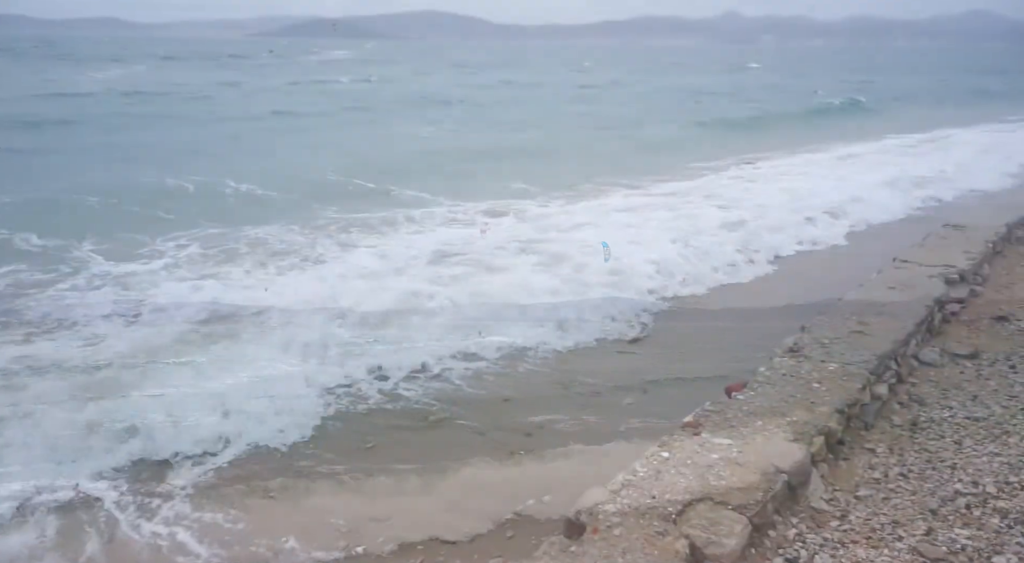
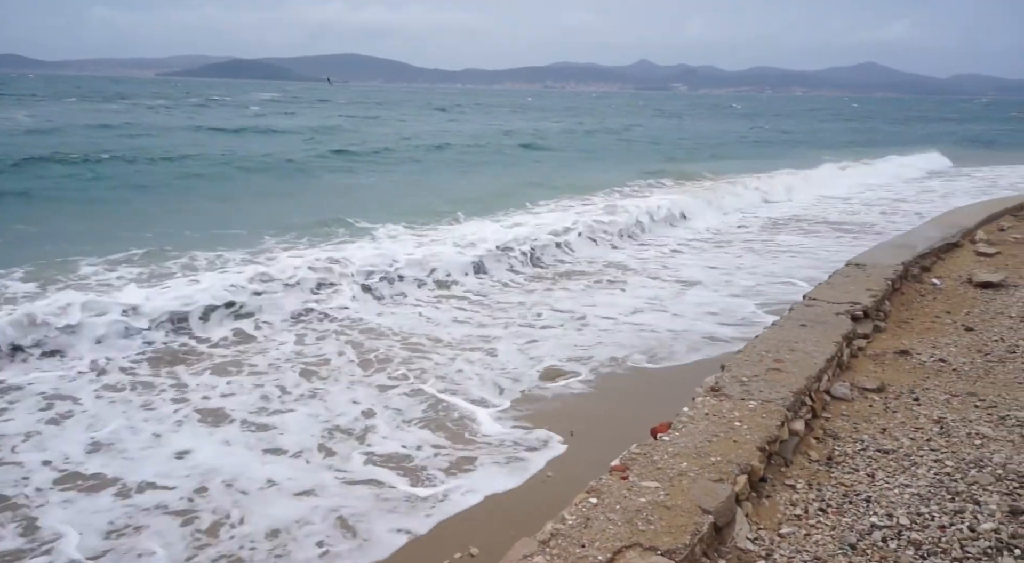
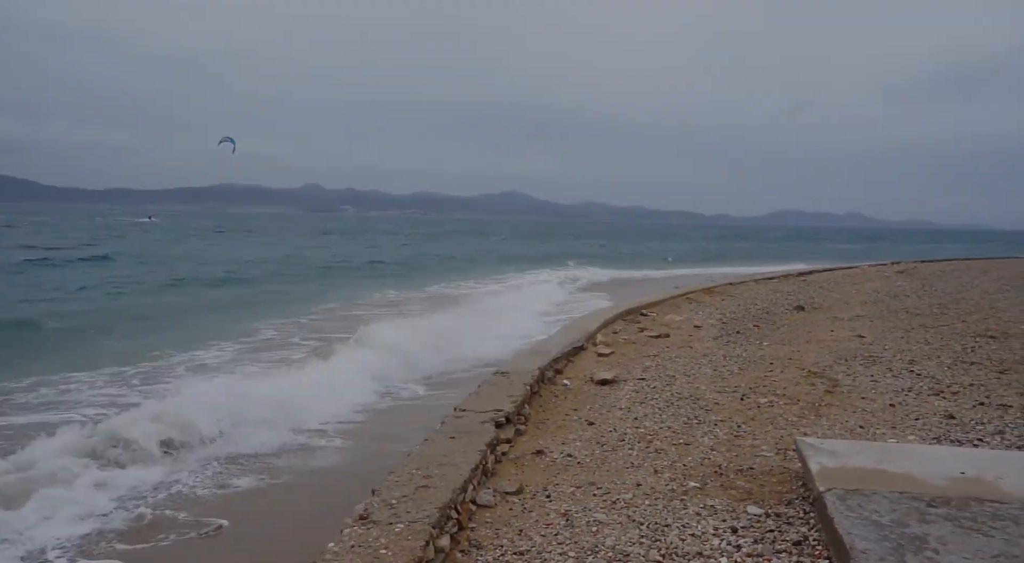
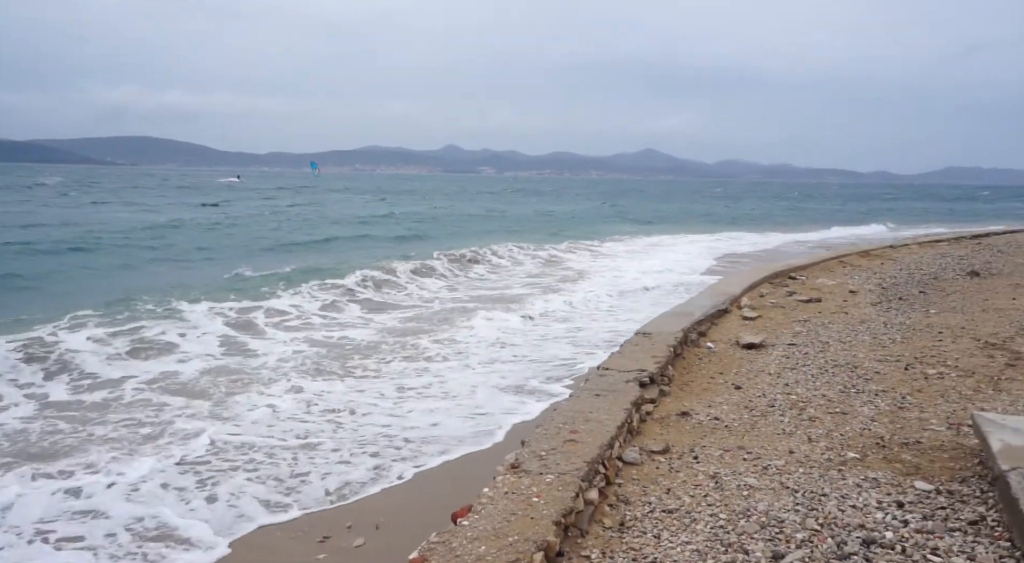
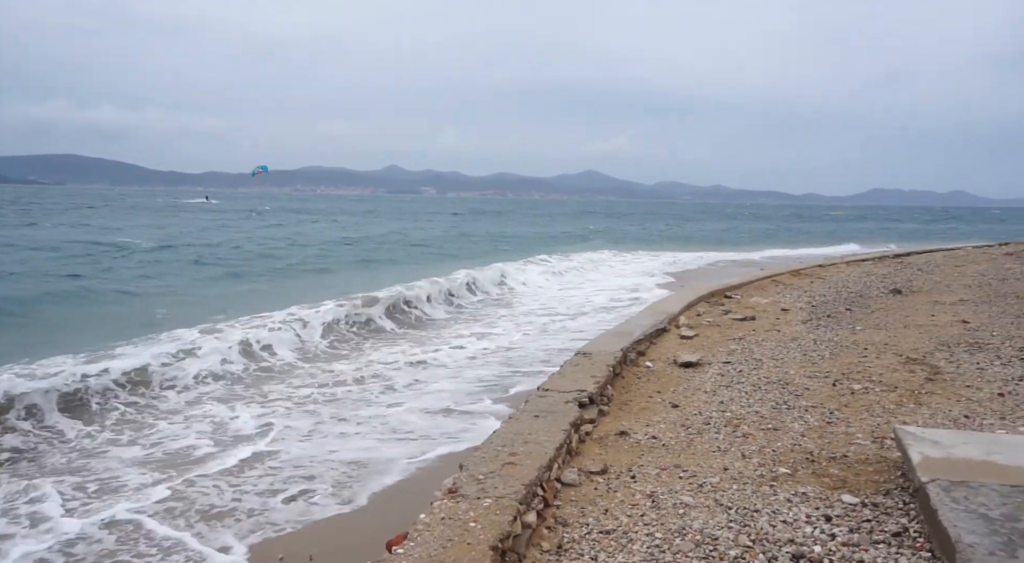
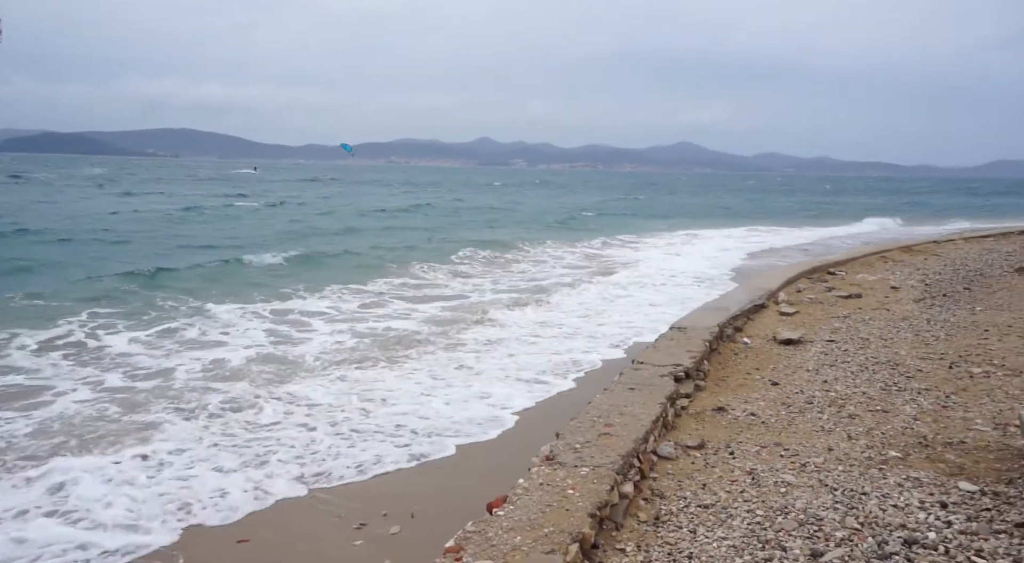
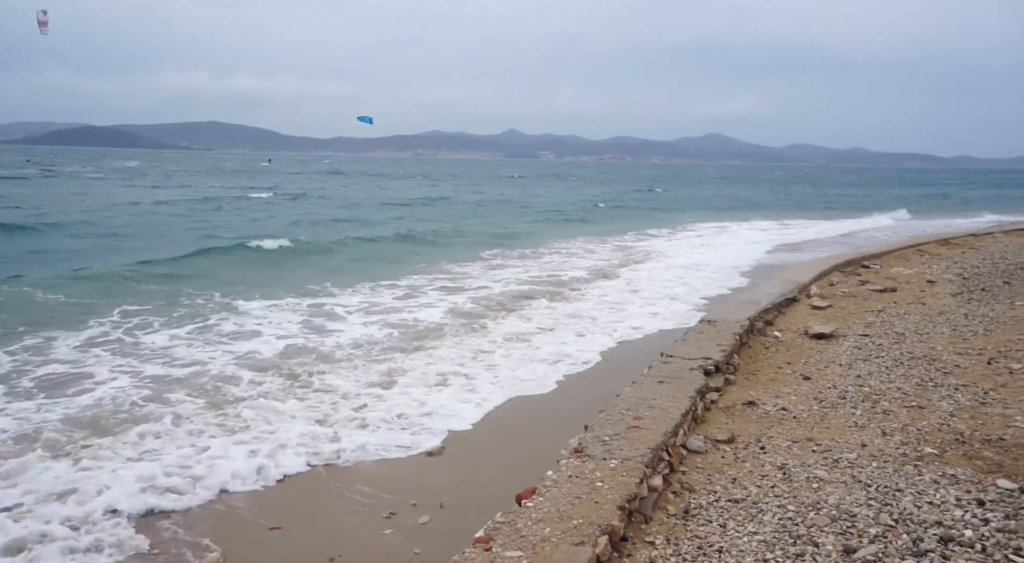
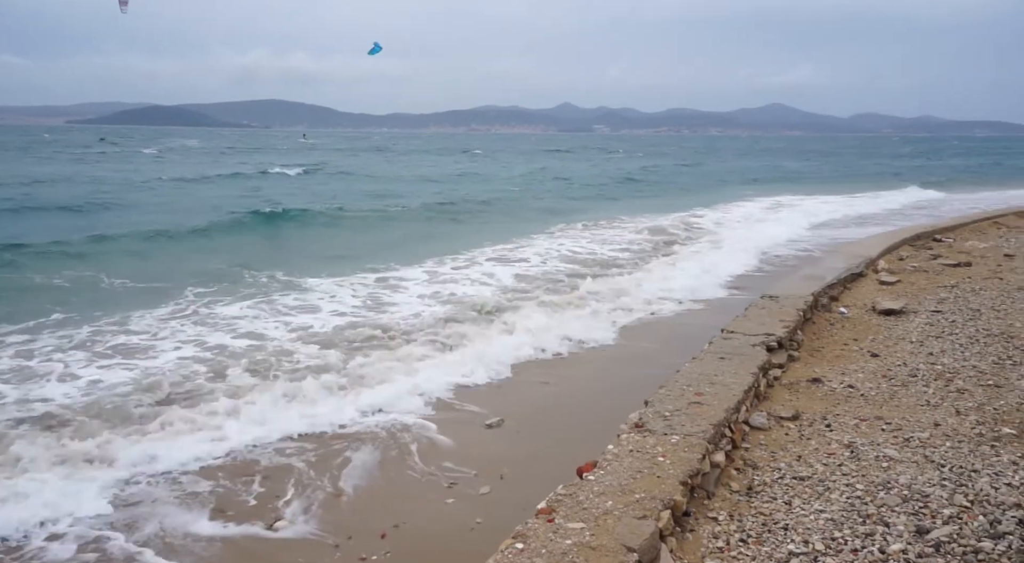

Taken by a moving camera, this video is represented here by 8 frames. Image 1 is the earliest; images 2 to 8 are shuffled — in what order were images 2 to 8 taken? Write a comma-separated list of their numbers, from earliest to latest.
2, 8, 7, 6, 4, 5, 3
